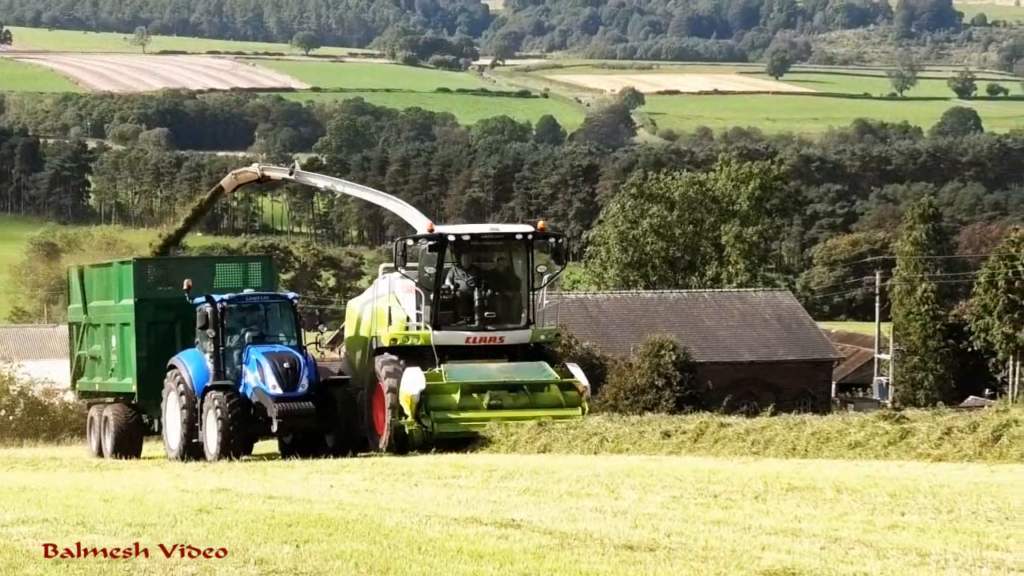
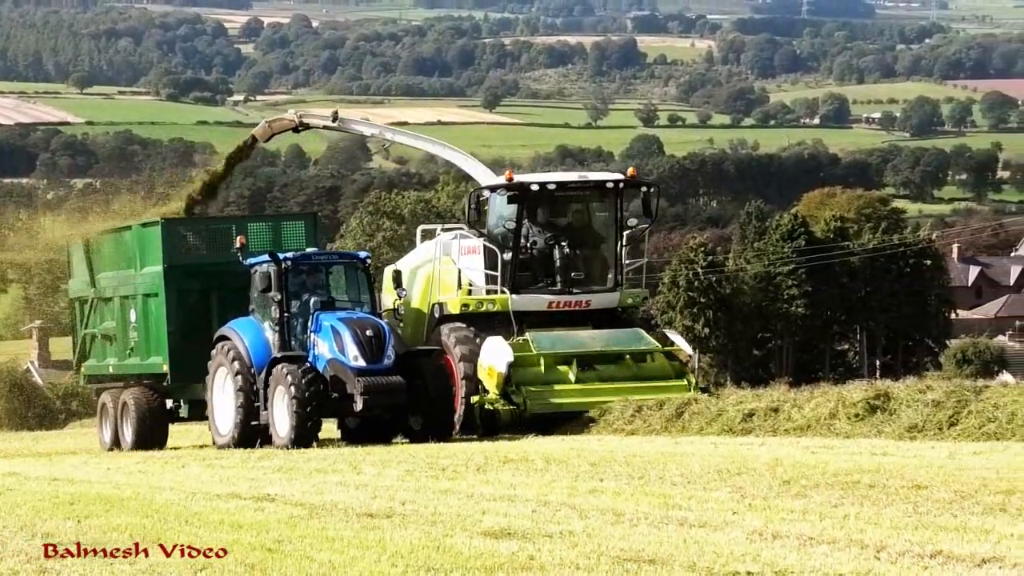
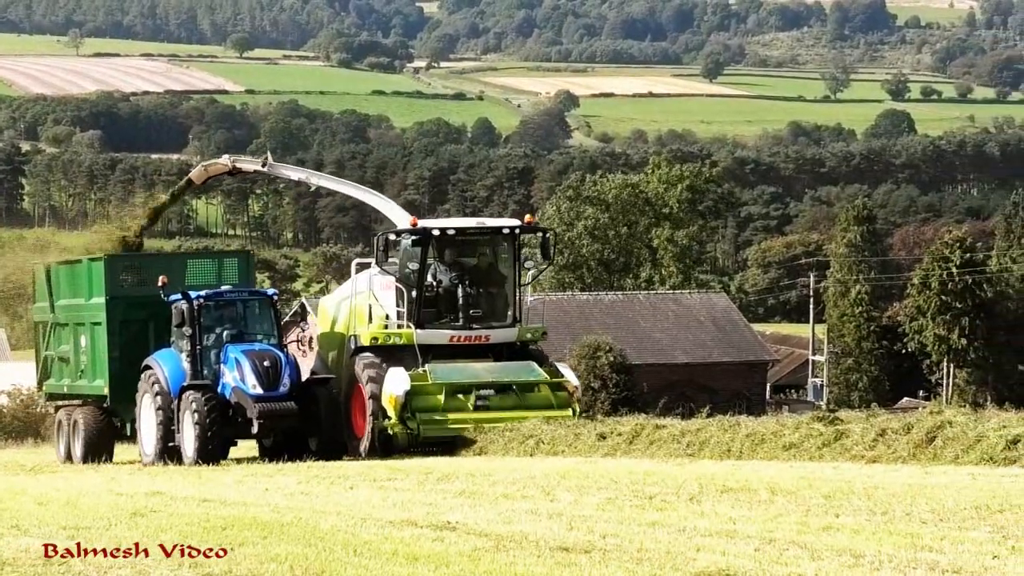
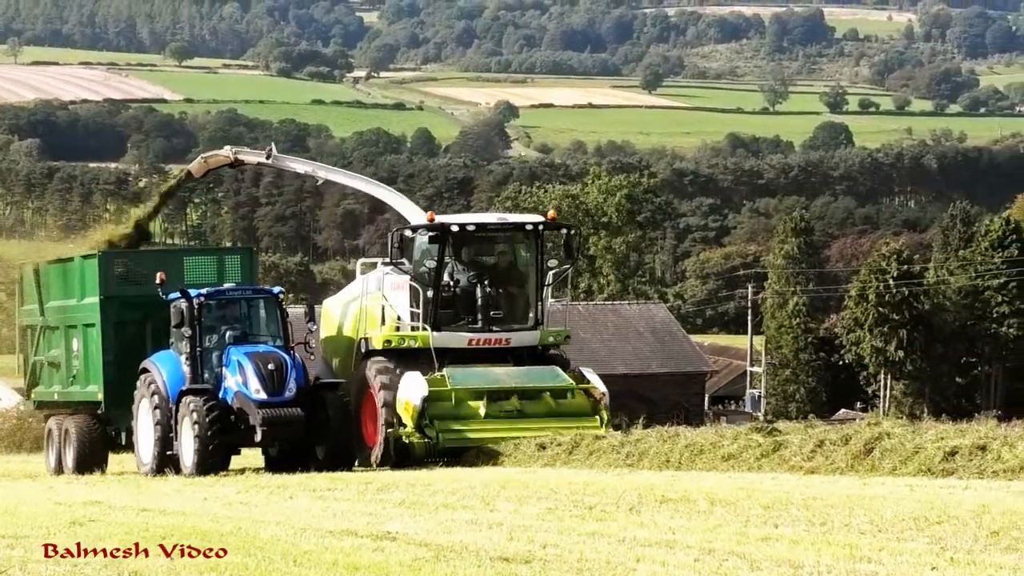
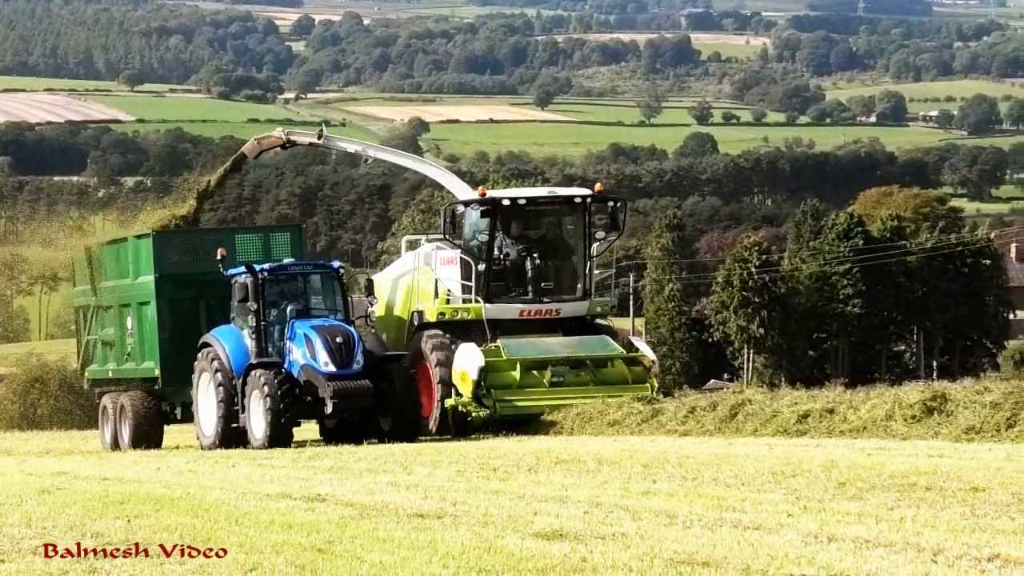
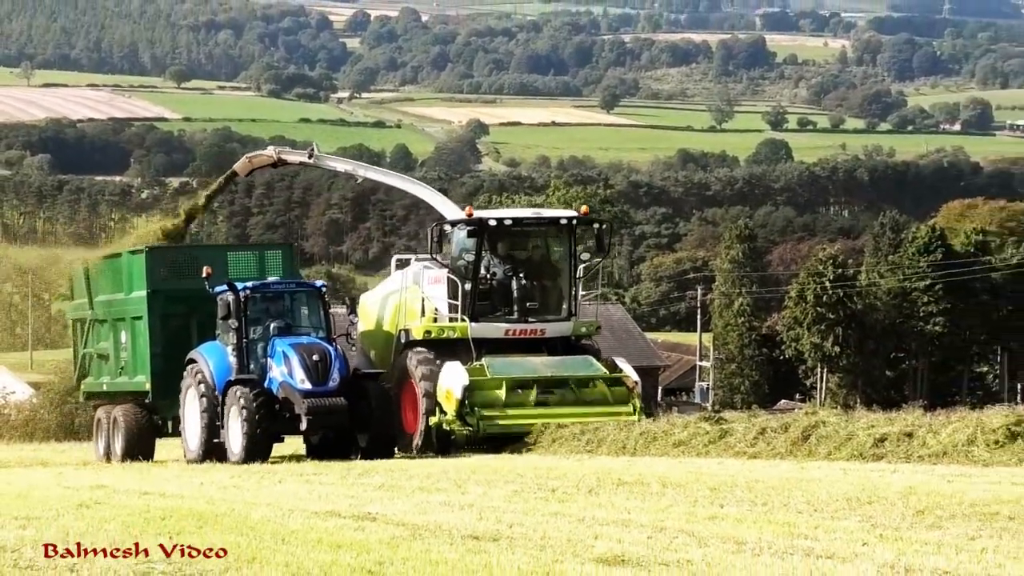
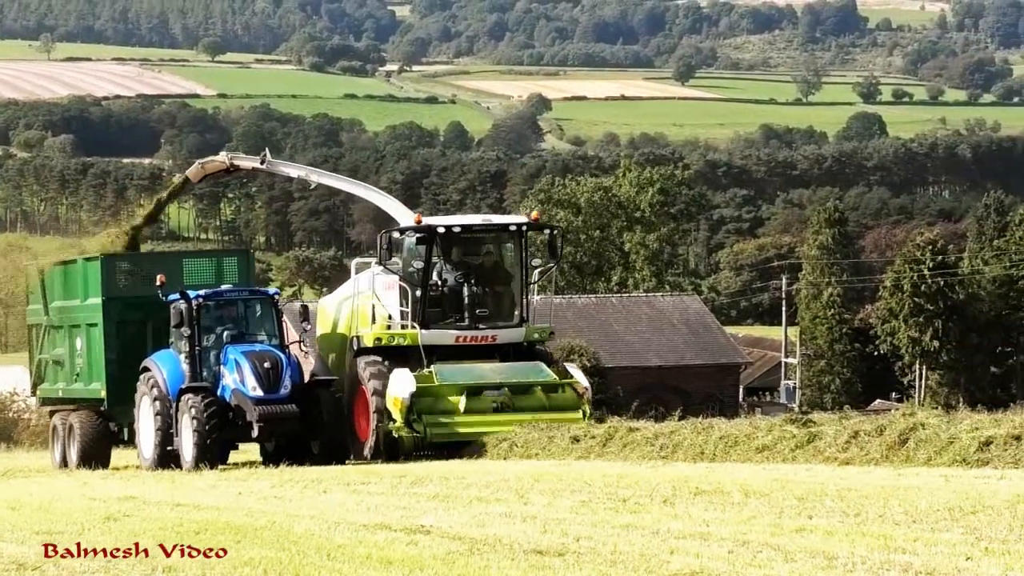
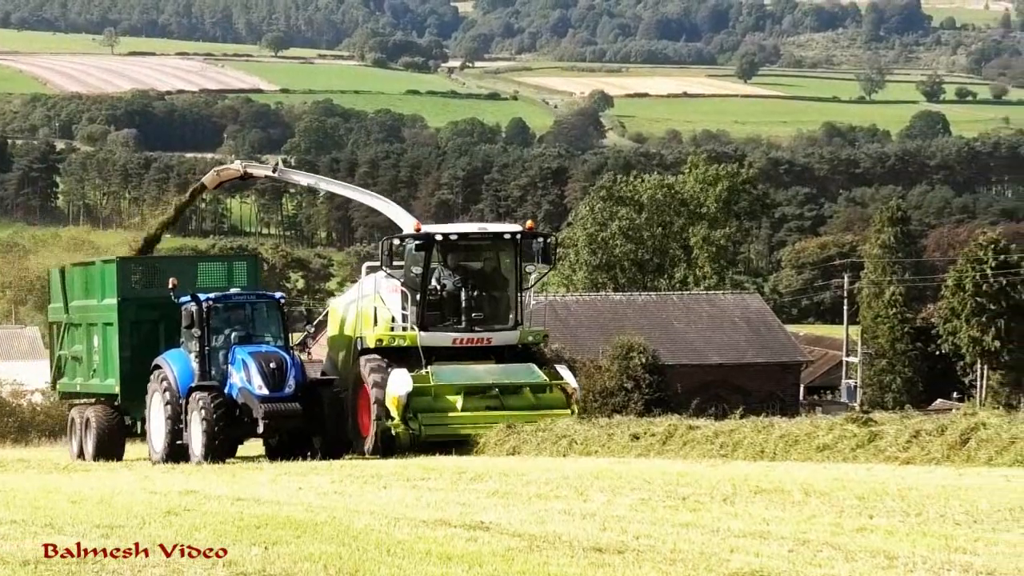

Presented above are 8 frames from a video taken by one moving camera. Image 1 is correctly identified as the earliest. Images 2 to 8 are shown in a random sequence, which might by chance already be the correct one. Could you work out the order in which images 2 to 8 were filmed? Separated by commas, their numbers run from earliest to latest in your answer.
8, 3, 7, 4, 6, 5, 2
